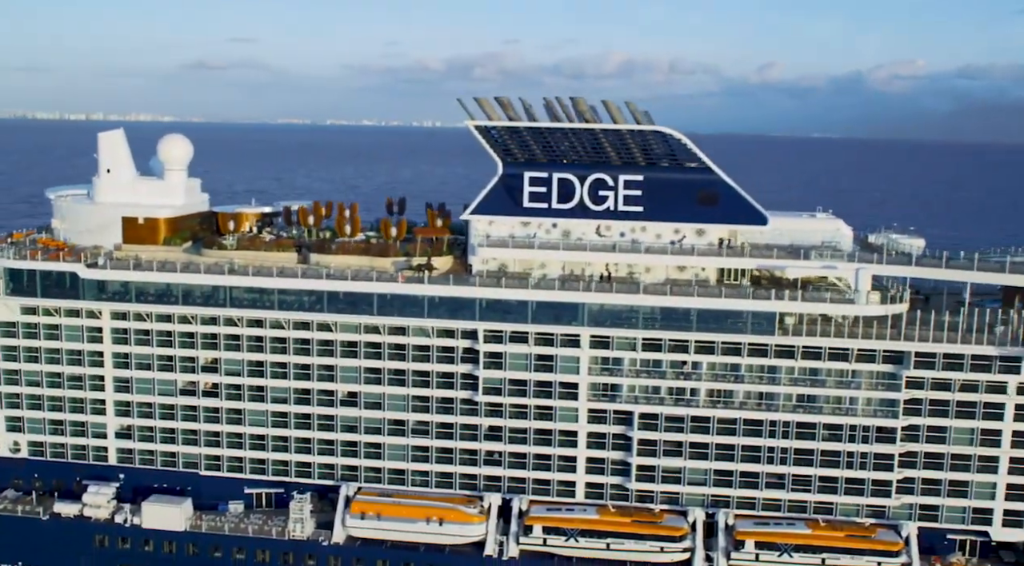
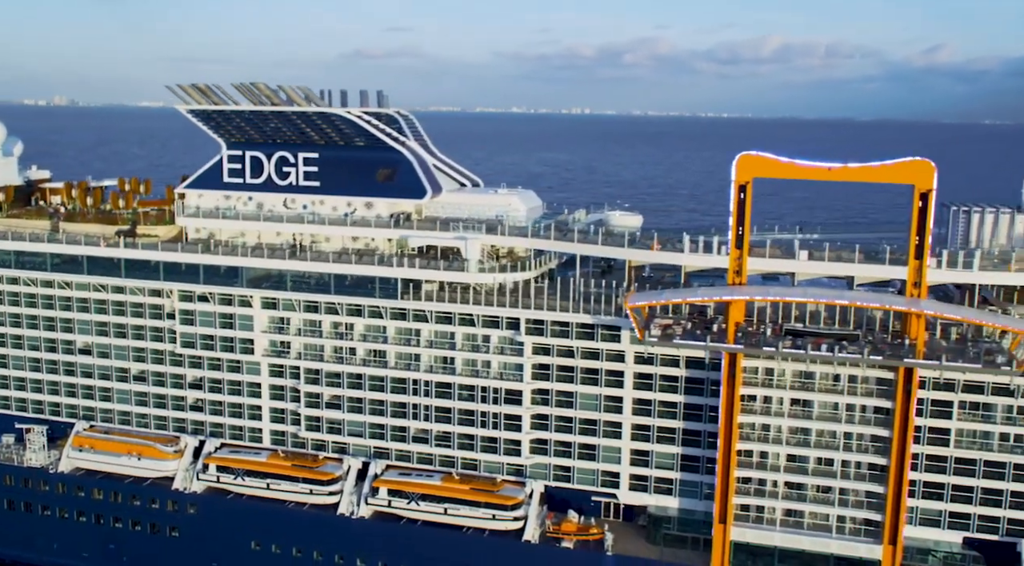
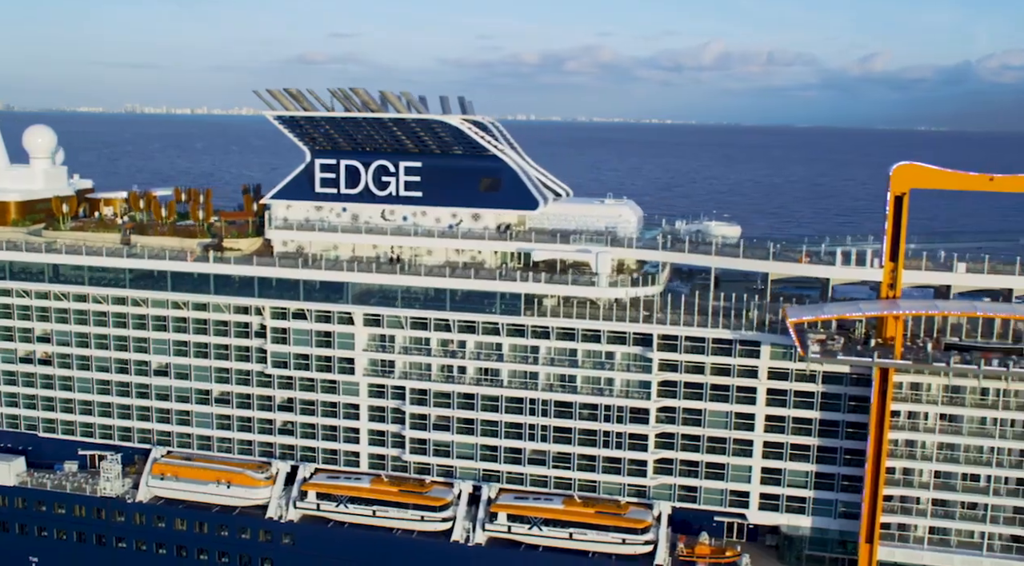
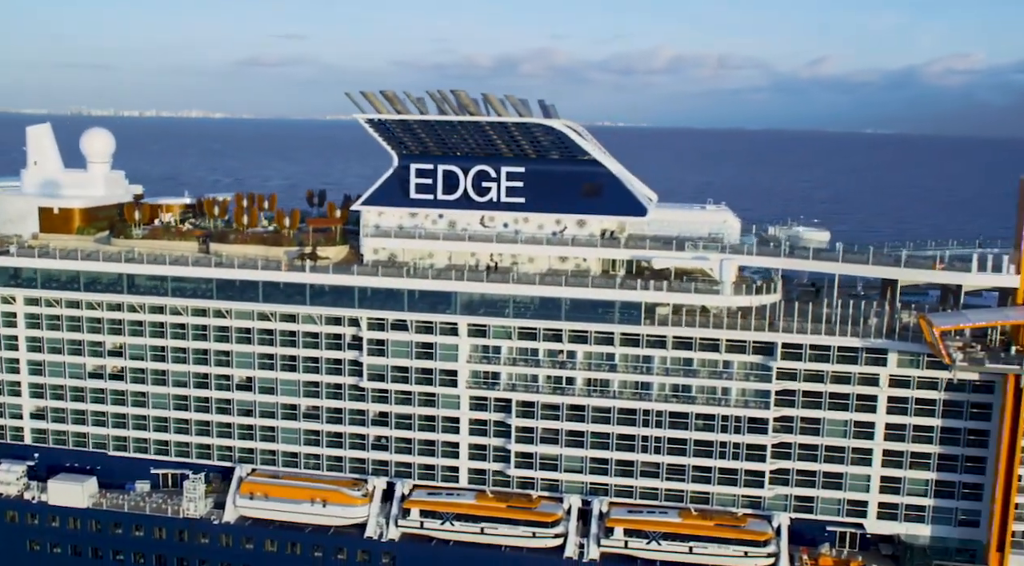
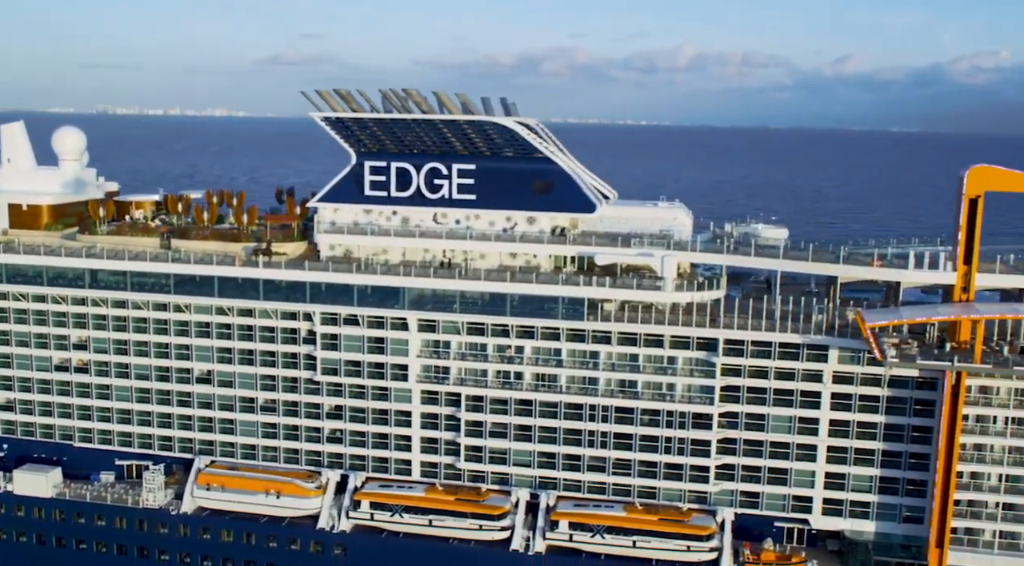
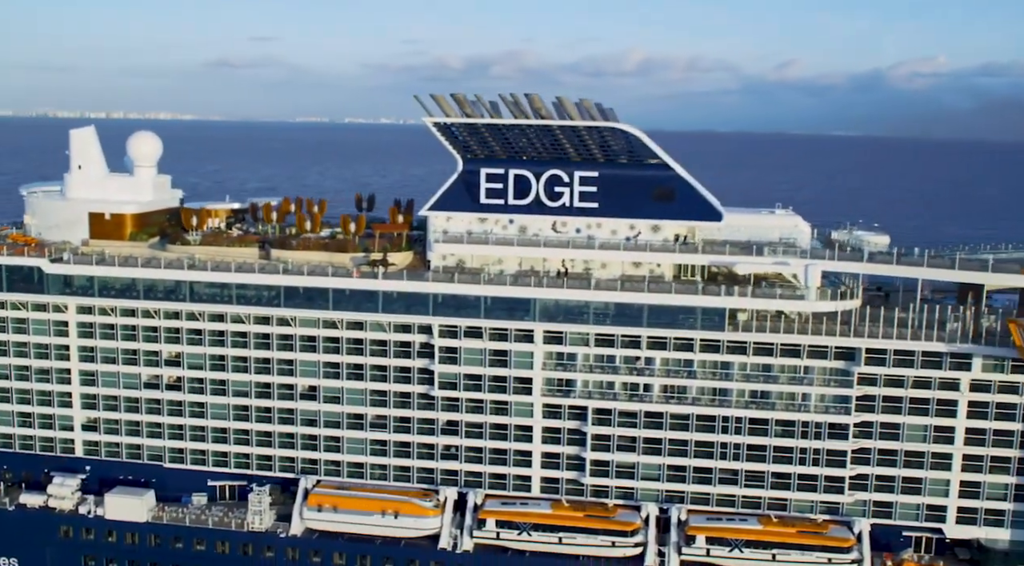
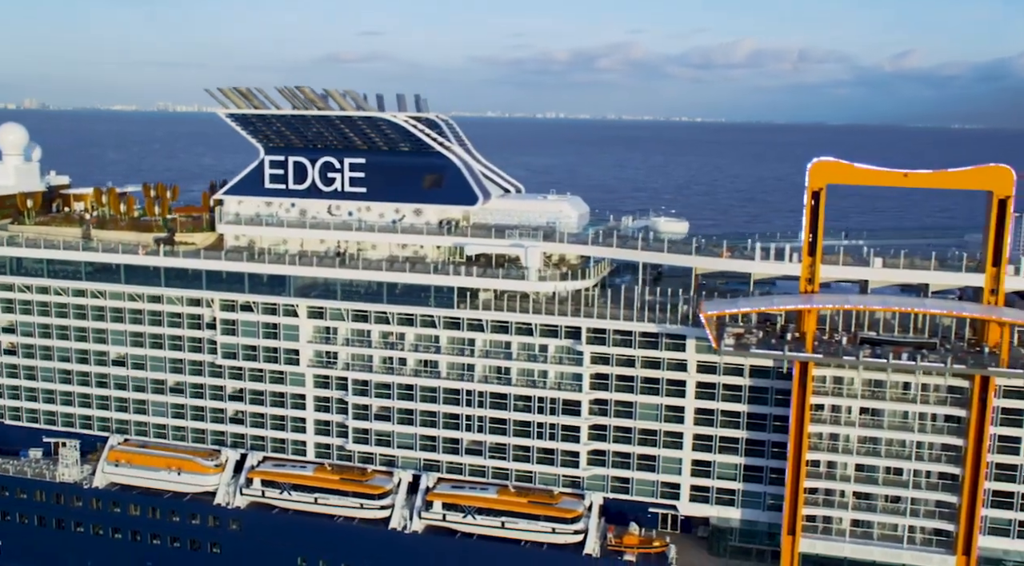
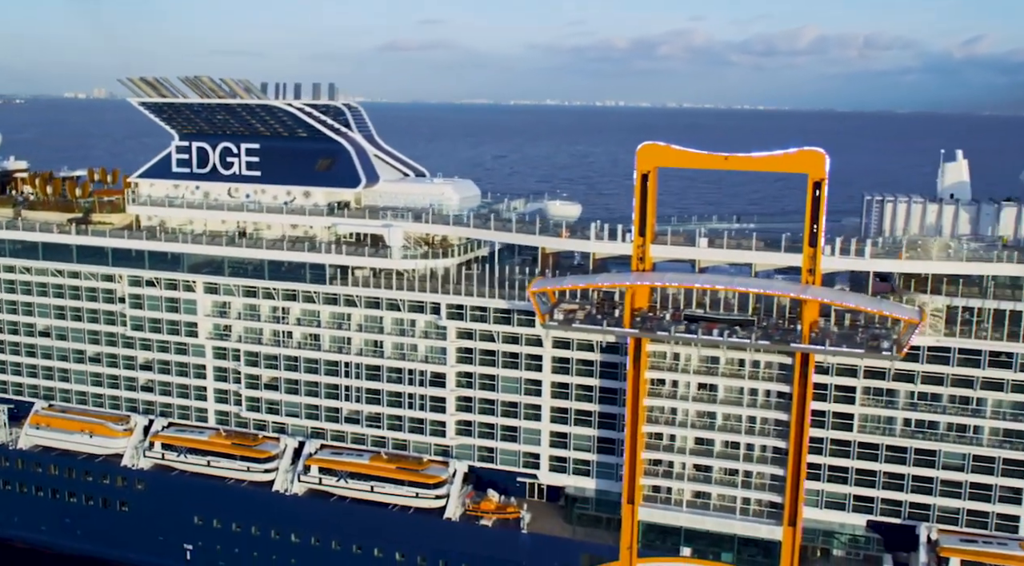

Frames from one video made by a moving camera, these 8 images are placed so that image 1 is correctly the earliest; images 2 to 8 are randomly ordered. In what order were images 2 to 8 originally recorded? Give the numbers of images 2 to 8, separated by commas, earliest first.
6, 4, 5, 3, 7, 2, 8
